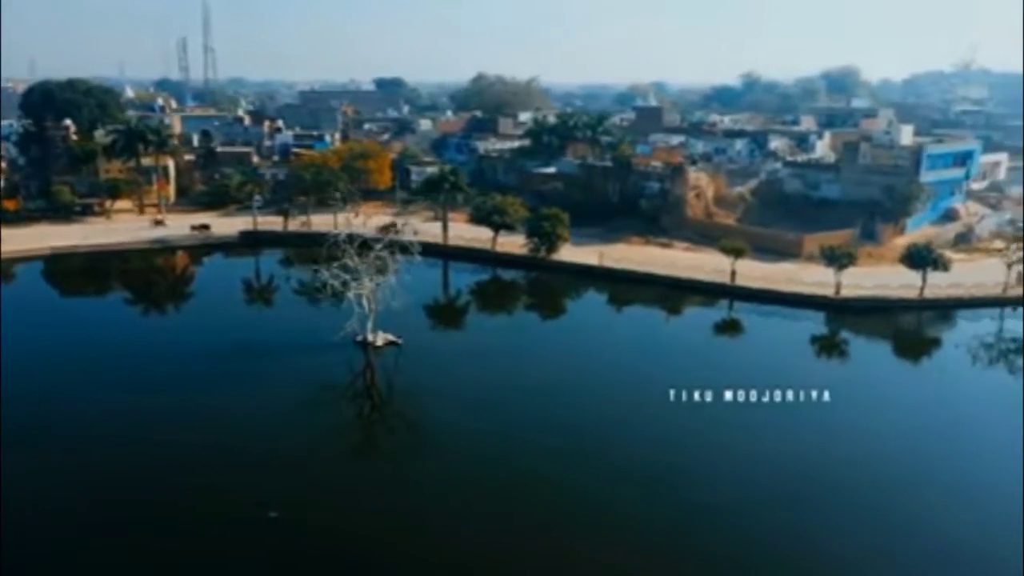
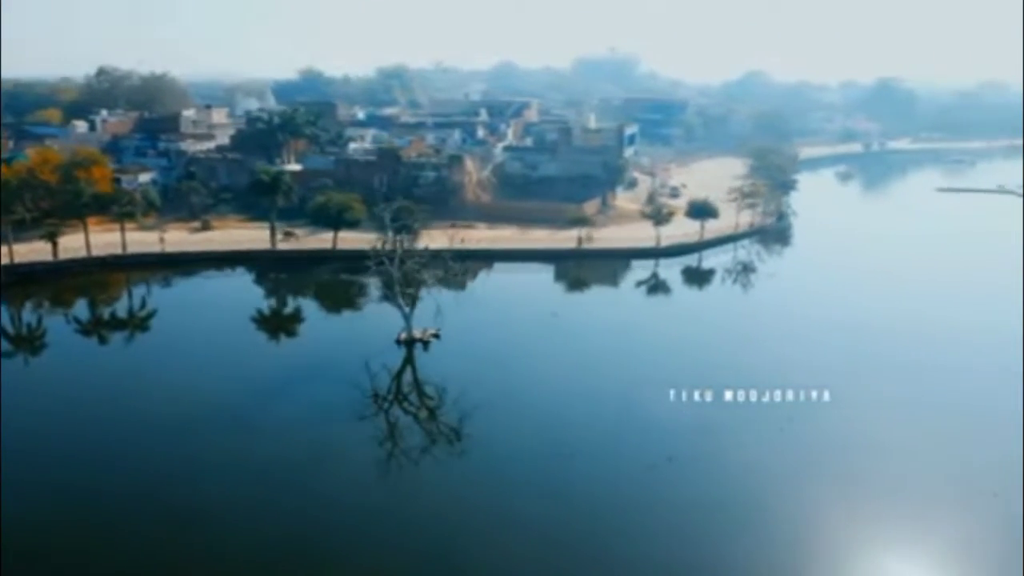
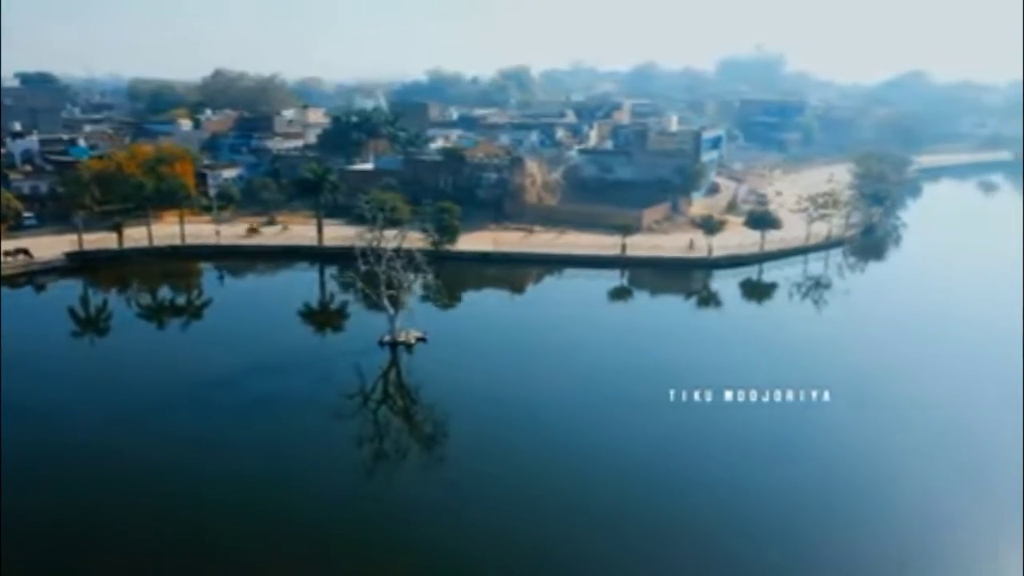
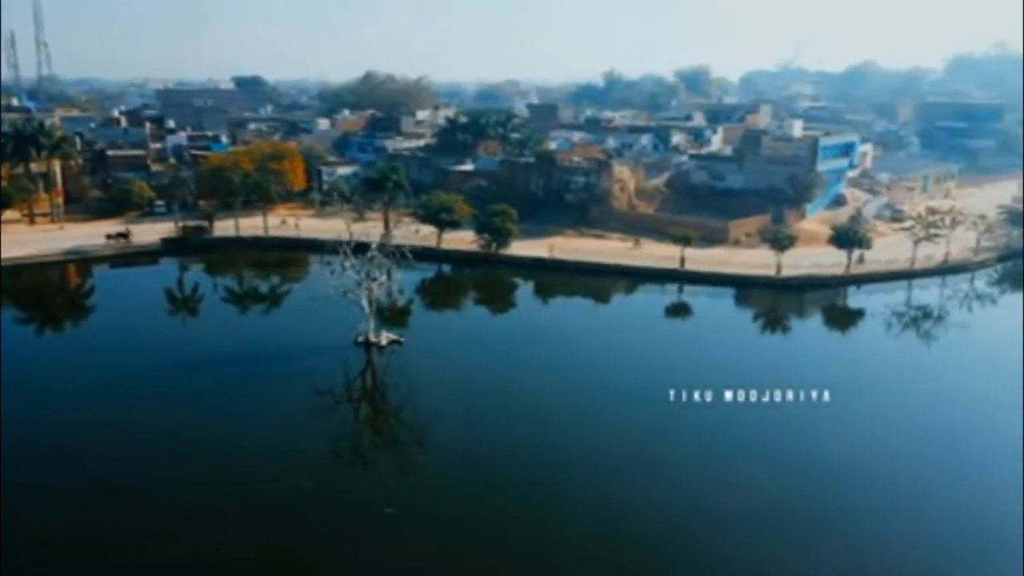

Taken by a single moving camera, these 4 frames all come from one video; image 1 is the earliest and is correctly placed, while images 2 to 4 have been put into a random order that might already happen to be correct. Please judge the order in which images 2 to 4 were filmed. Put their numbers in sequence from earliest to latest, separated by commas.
4, 3, 2
